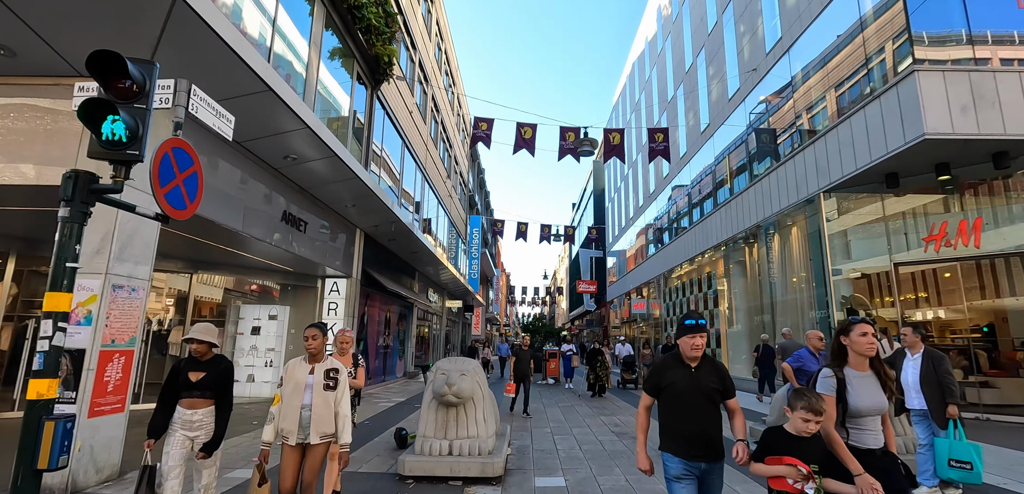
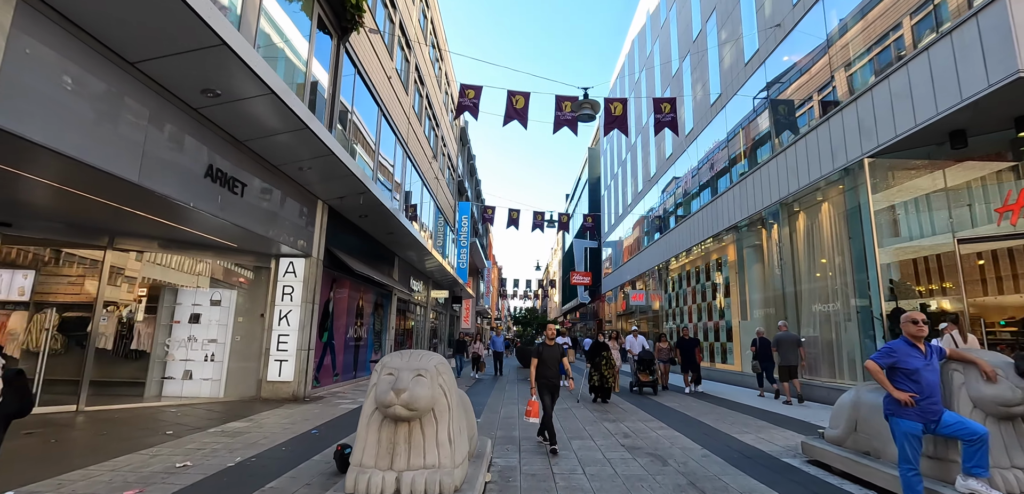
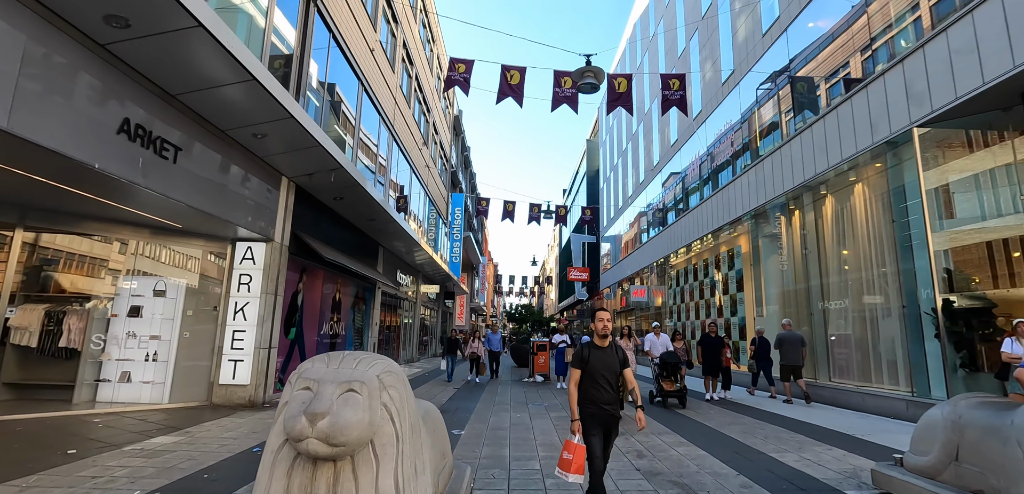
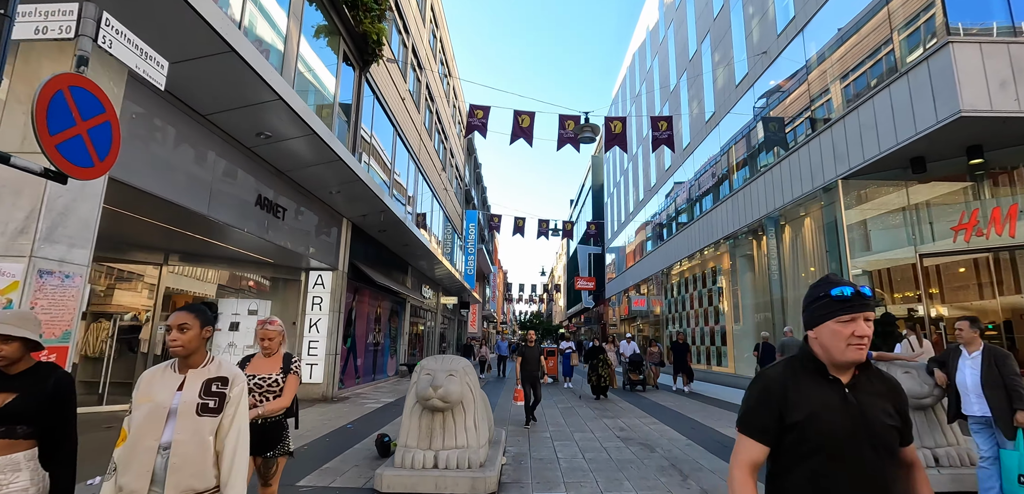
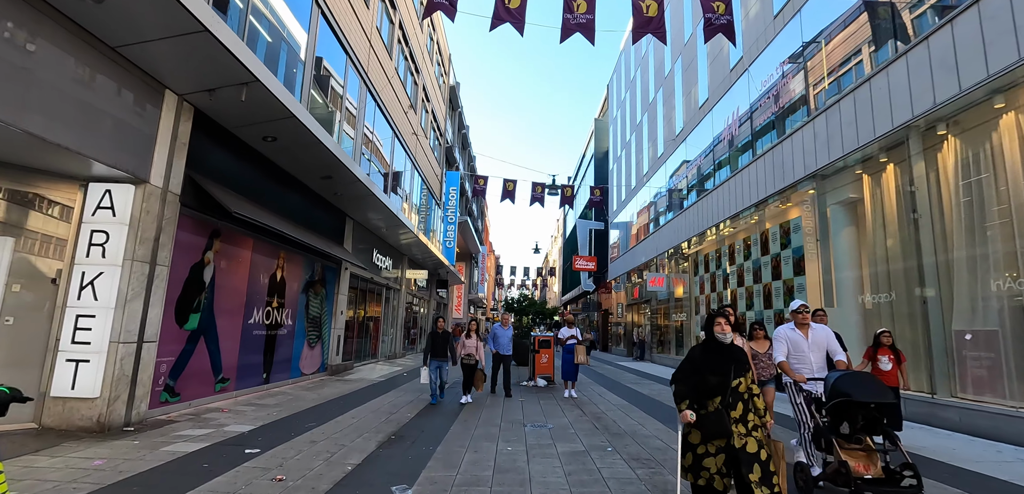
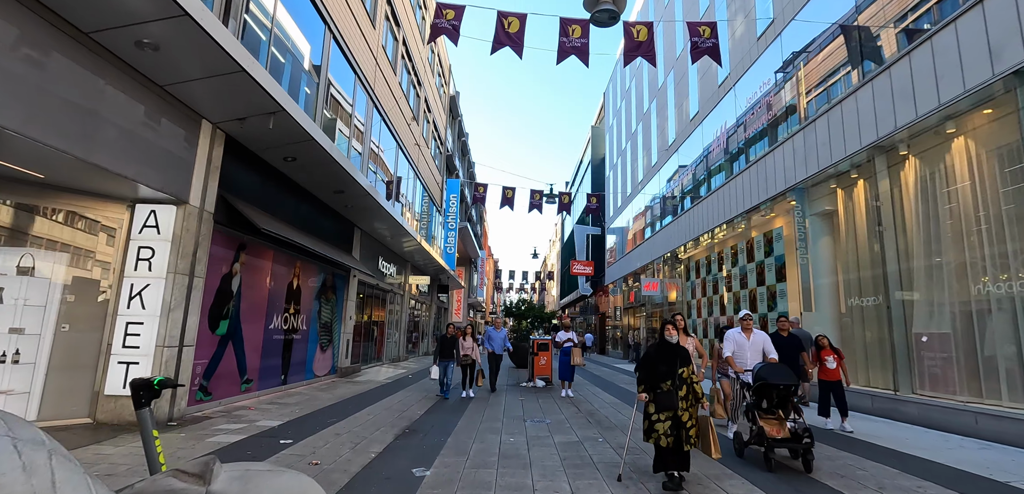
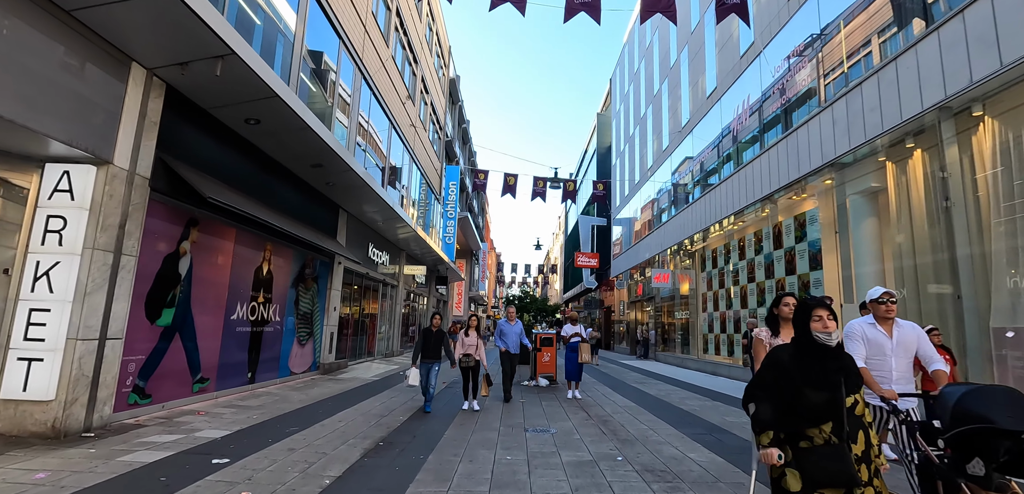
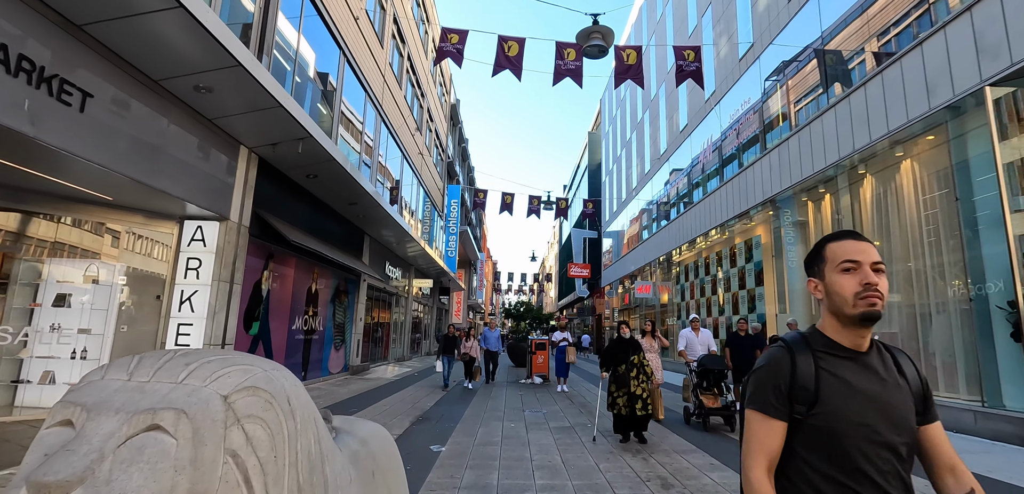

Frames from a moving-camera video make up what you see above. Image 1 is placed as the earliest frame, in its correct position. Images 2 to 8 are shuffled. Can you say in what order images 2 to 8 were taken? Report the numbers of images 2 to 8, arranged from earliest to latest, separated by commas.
4, 2, 3, 8, 6, 5, 7
